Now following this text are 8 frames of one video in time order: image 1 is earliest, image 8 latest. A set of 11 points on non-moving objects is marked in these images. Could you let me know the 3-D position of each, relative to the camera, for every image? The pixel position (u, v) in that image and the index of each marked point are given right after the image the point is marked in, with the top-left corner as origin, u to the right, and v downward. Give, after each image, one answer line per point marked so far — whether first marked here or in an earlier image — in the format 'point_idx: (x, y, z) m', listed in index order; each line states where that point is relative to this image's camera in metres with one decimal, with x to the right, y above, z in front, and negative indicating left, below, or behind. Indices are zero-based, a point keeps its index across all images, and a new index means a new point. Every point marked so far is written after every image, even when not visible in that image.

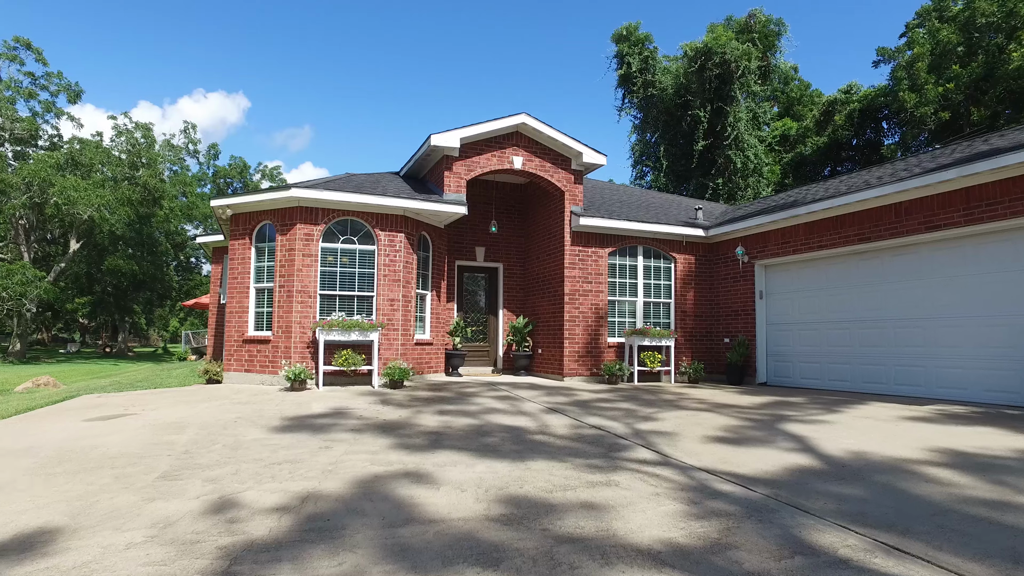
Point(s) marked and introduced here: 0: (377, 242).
0: (-2.3, +0.8, +11.4) m
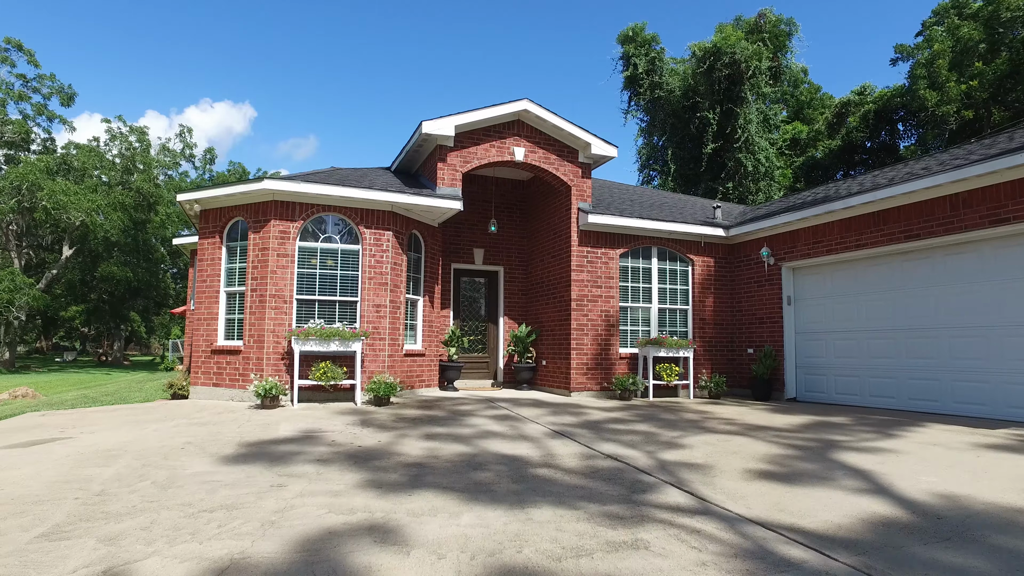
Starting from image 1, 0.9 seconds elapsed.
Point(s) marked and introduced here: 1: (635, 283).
0: (-2.3, +0.7, +10.2) m
1: (+2.3, +0.1, +12.2) m
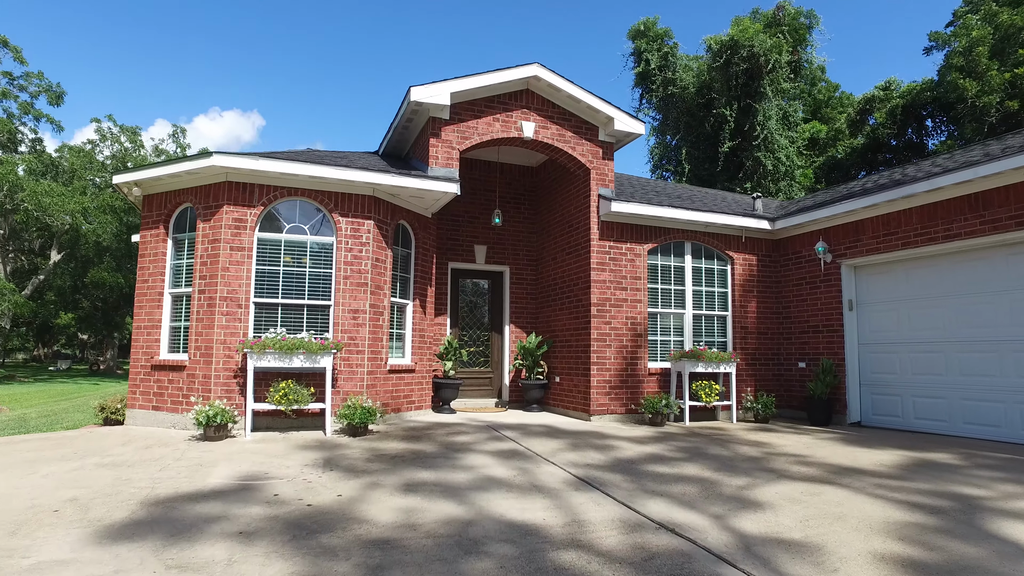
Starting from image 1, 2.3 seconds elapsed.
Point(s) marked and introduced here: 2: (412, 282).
0: (-2.2, +0.7, +8.4) m
1: (+2.4, 0.0, +10.3) m
2: (-1.4, +0.1, +9.5) m
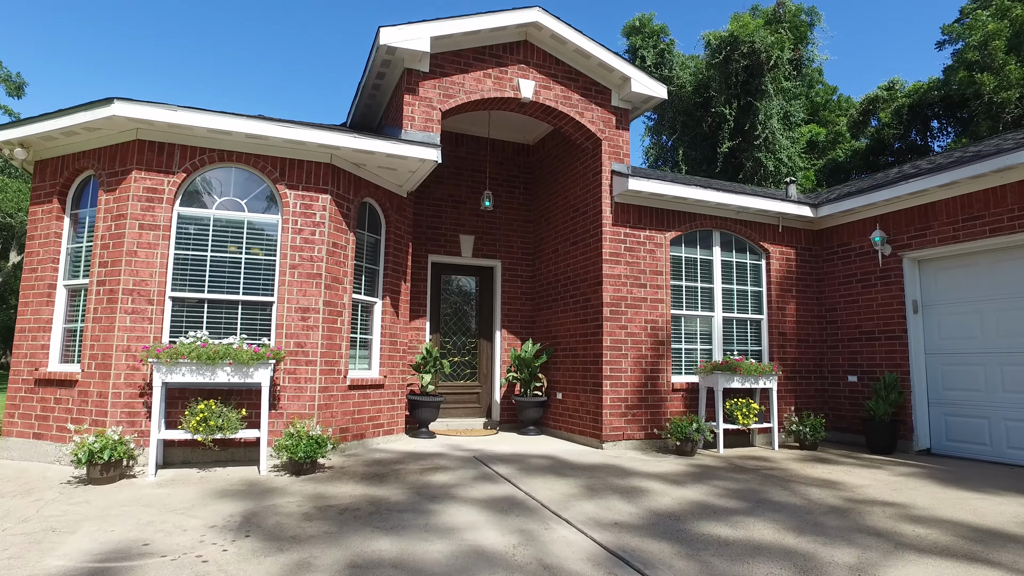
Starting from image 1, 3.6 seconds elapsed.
0: (-2.2, +0.8, +6.5) m
1: (+2.3, +0.1, +8.5) m
2: (-1.5, +0.1, +7.7) m
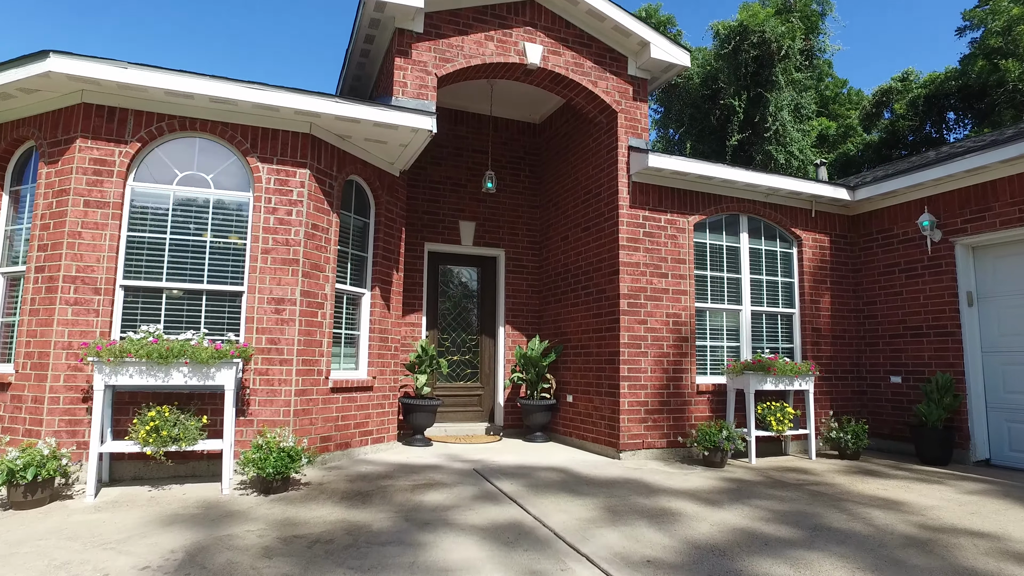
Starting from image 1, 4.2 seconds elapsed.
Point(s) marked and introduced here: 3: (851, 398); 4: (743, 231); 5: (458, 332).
0: (-2.2, +0.9, +5.7) m
1: (+2.4, +0.2, +7.7) m
2: (-1.4, +0.2, +6.8) m
3: (+4.1, -1.3, +8.1) m
4: (+2.7, +0.7, +7.9) m
5: (-0.7, -0.6, +8.5) m
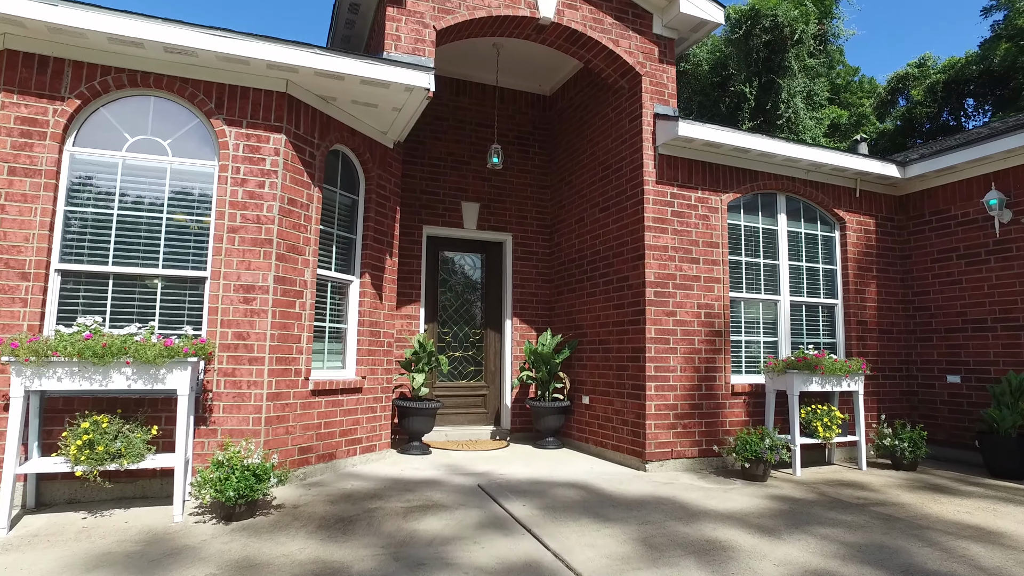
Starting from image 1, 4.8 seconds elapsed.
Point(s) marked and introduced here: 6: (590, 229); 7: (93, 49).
0: (-2.1, +1.0, +4.8) m
1: (+2.5, +0.3, +6.8) m
2: (-1.4, +0.4, +5.9) m
3: (+4.2, -1.2, +7.2) m
4: (+2.8, +0.8, +7.0) m
5: (-0.6, -0.4, +7.7) m
6: (+0.8, +0.6, +7.1) m
7: (-2.9, +1.6, +4.6) m
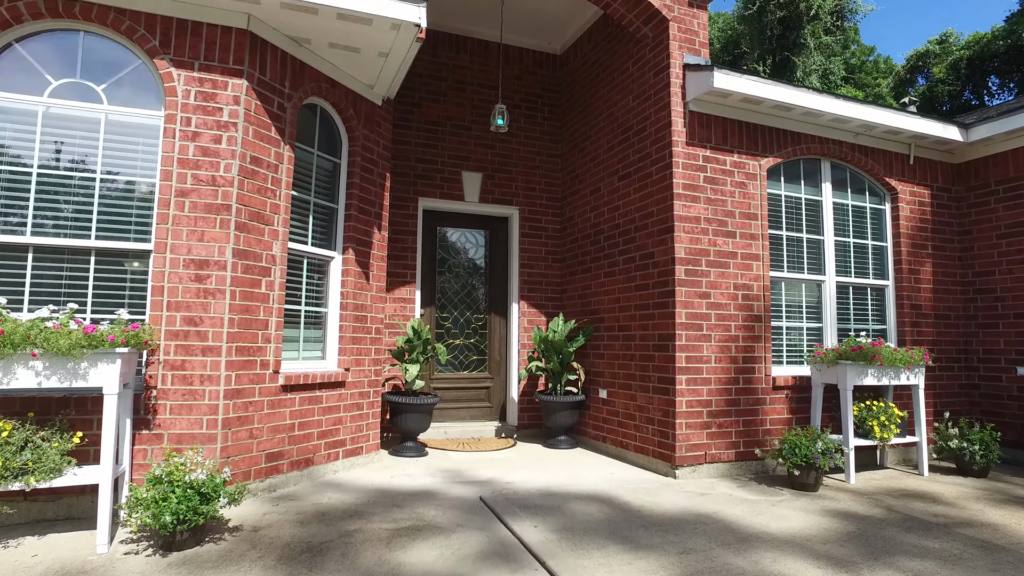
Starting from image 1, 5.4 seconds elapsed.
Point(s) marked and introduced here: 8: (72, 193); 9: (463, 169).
0: (-2.1, +1.2, +4.0) m
1: (+2.5, +0.5, +5.9) m
2: (-1.3, +0.5, +5.1) m
3: (+4.3, -1.0, +6.3) m
4: (+2.9, +1.0, +6.1) m
5: (-0.5, -0.2, +6.9) m
6: (+0.9, +0.8, +6.3) m
7: (-2.8, +1.8, +3.7) m
8: (-2.5, +0.5, +3.8) m
9: (-0.5, +1.2, +6.8) m
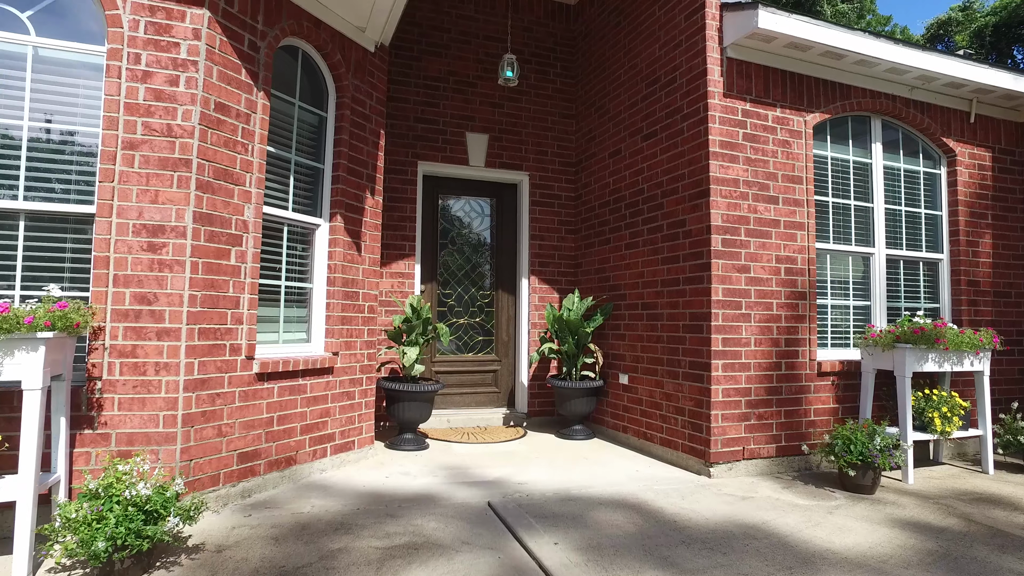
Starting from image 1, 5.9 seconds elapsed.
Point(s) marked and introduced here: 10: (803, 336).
0: (-2.0, +1.3, +3.3) m
1: (+2.6, +0.7, +5.3) m
2: (-1.2, +0.7, +4.4) m
3: (+4.4, -0.8, +5.7) m
4: (+3.0, +1.2, +5.4) m
5: (-0.4, 0.0, +6.2) m
6: (+1.0, +1.1, +5.6) m
7: (-2.8, +1.9, +3.0) m
8: (-2.5, +0.7, +3.2) m
9: (-0.4, +1.5, +6.1) m
10: (+2.1, -0.3, +4.8) m
